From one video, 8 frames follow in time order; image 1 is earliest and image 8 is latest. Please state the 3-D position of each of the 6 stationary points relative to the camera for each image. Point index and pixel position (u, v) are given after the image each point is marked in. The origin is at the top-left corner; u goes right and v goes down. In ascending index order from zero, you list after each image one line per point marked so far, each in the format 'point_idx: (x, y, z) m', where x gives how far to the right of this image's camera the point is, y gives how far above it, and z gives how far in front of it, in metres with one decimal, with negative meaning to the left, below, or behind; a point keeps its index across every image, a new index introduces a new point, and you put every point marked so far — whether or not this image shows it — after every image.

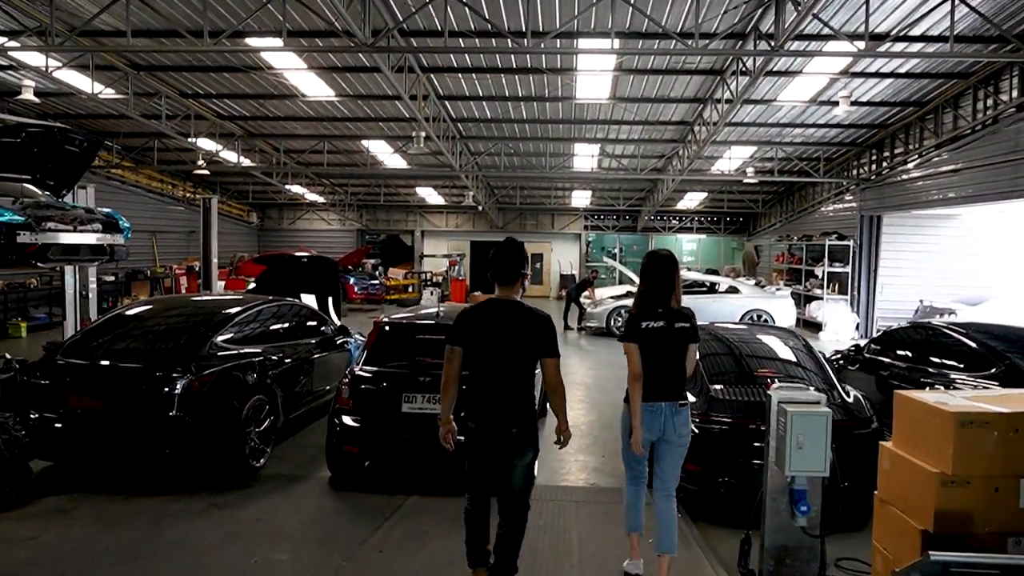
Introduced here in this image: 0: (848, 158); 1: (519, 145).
0: (+4.9, +1.9, +12.2) m
1: (+0.1, +2.2, +12.6) m
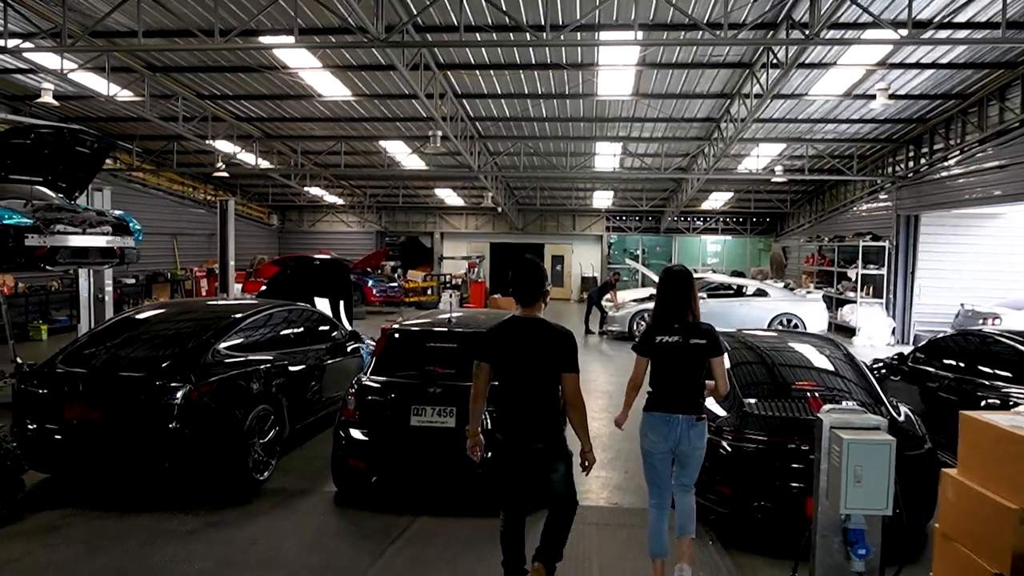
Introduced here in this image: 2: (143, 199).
0: (+5.2, +1.9, +11.8) m
1: (+0.4, +2.1, +12.3) m
2: (-6.3, +1.5, +14.3) m
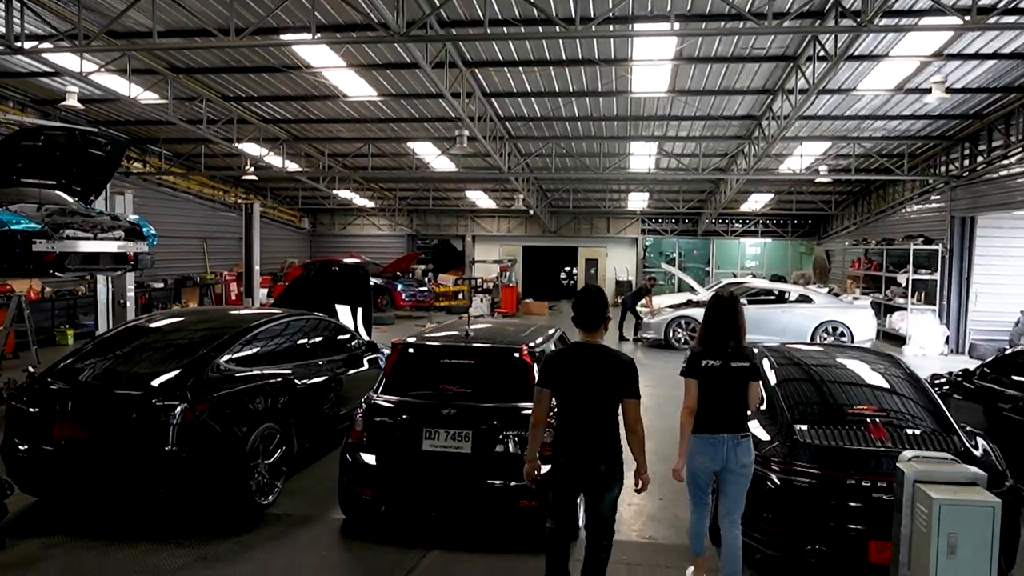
0: (+5.6, +1.8, +11.2) m
1: (+0.8, +2.0, +11.9) m
2: (-5.7, +1.4, +14.2) m
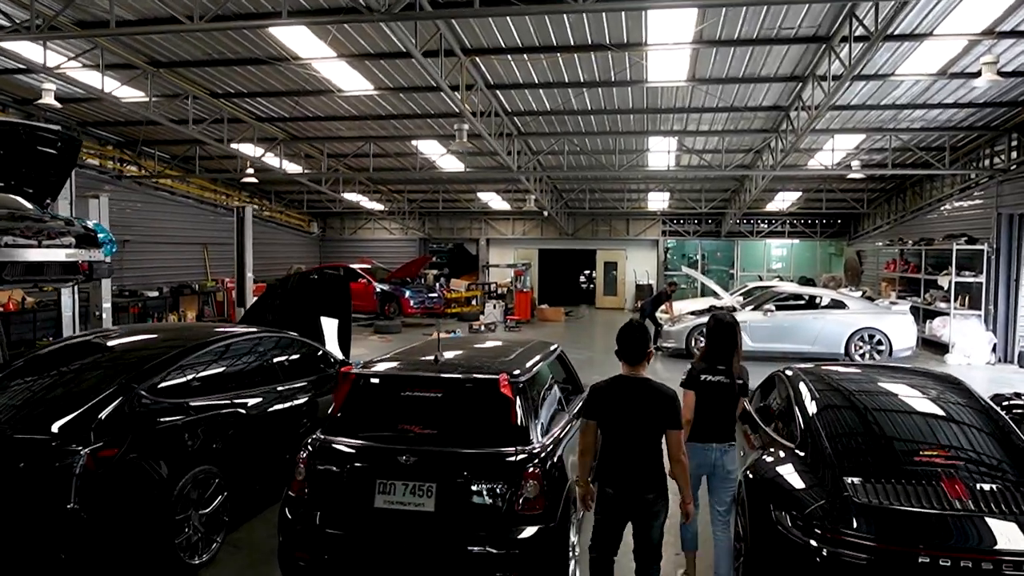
0: (+5.7, +1.8, +10.4) m
1: (+1.0, +2.0, +11.2) m
2: (-5.5, +1.3, +13.6) m
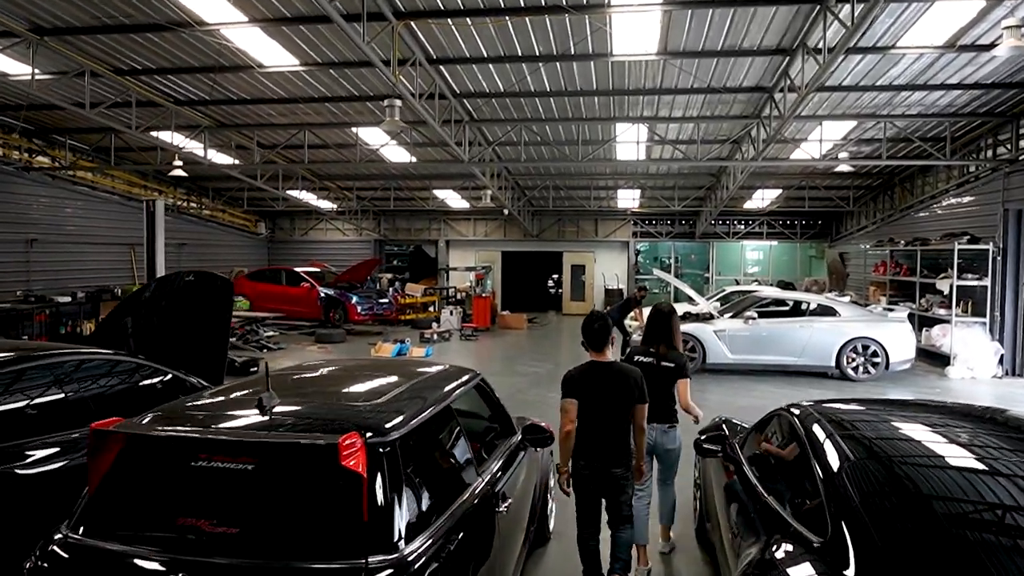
0: (+5.2, +1.7, +9.4) m
1: (+0.4, +1.9, +10.1) m
2: (-6.2, +1.2, +12.3) m
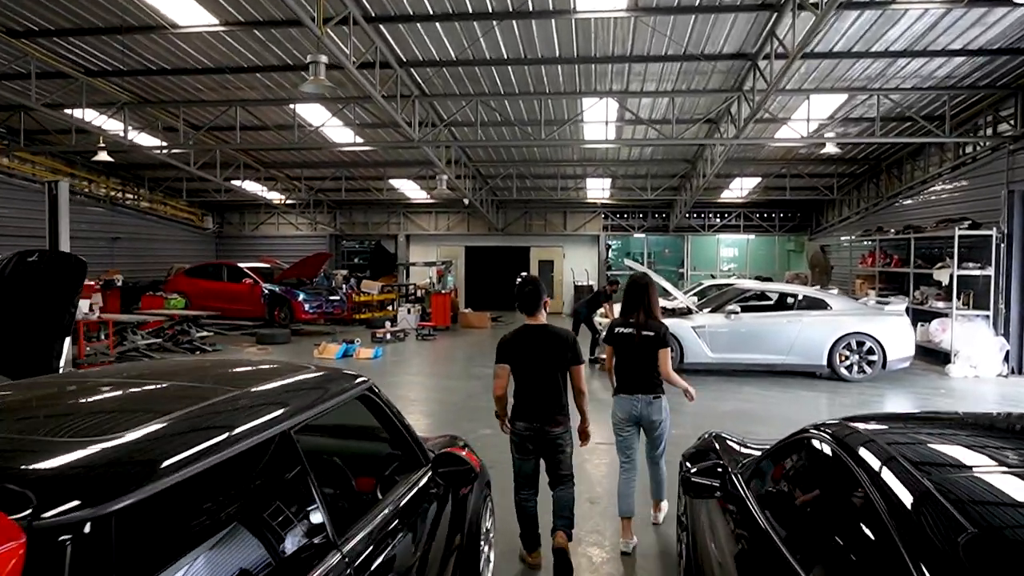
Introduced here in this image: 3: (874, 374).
0: (+4.7, +1.8, +8.7) m
1: (-0.1, +2.0, +9.2) m
2: (-6.7, +1.3, +11.2) m
3: (+3.2, -0.8, +7.5) m
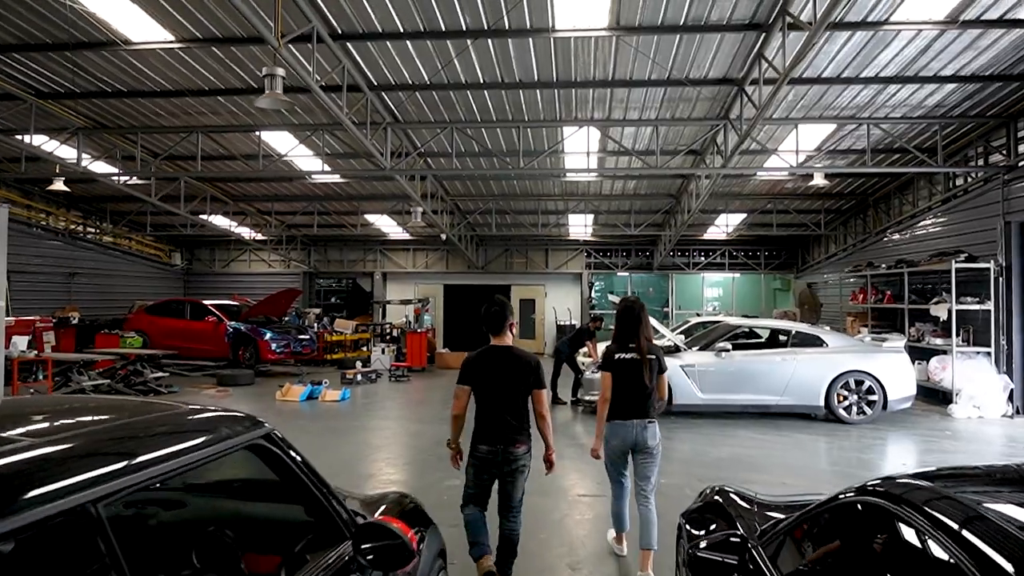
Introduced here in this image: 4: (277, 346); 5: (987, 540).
0: (+4.5, +1.4, +8.3) m
1: (-0.3, +1.6, +8.8) m
2: (-7.0, +0.8, +10.6) m
3: (+3.0, -1.1, +7.0) m
4: (-3.0, -0.7, +10.8) m
5: (+0.7, -0.4, +1.2) m
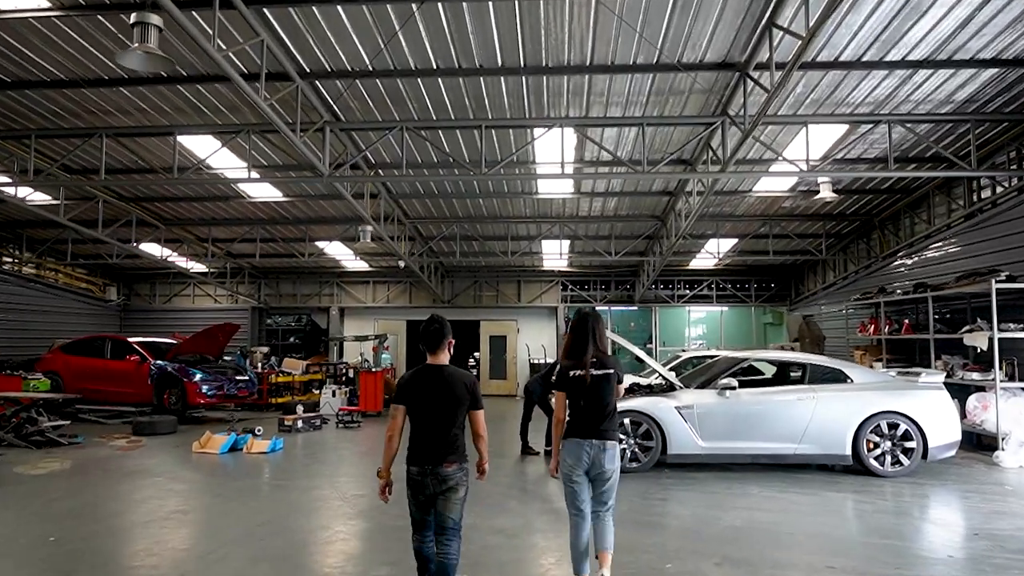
0: (+4.2, +1.2, +7.3) m
1: (-0.6, +1.3, +7.6) m
2: (-7.4, +0.4, +9.2) m
3: (+2.7, -1.2, +5.8) m
4: (-3.4, -1.1, +9.4) m
5: (+0.6, -0.3, 0.0) m
